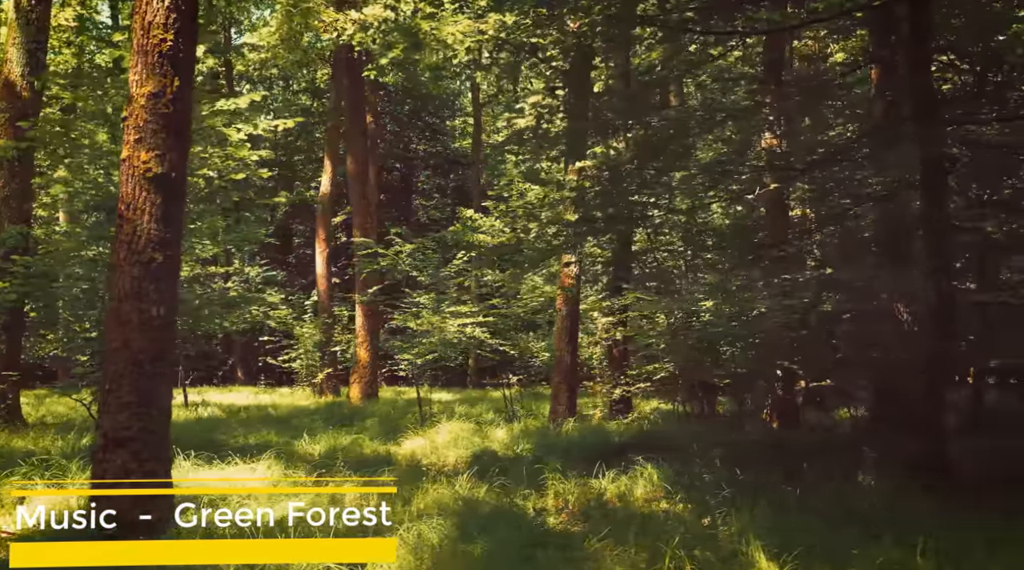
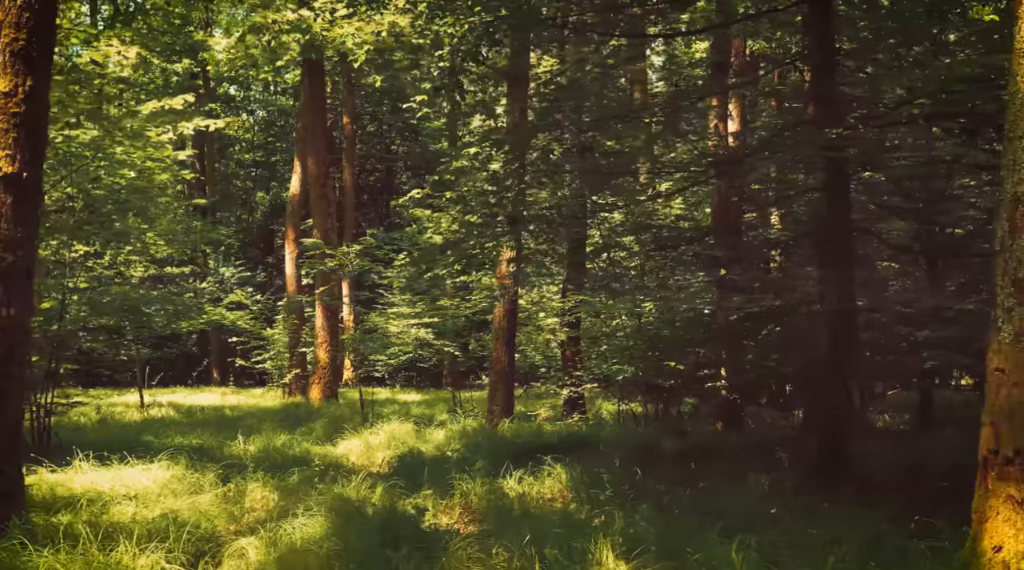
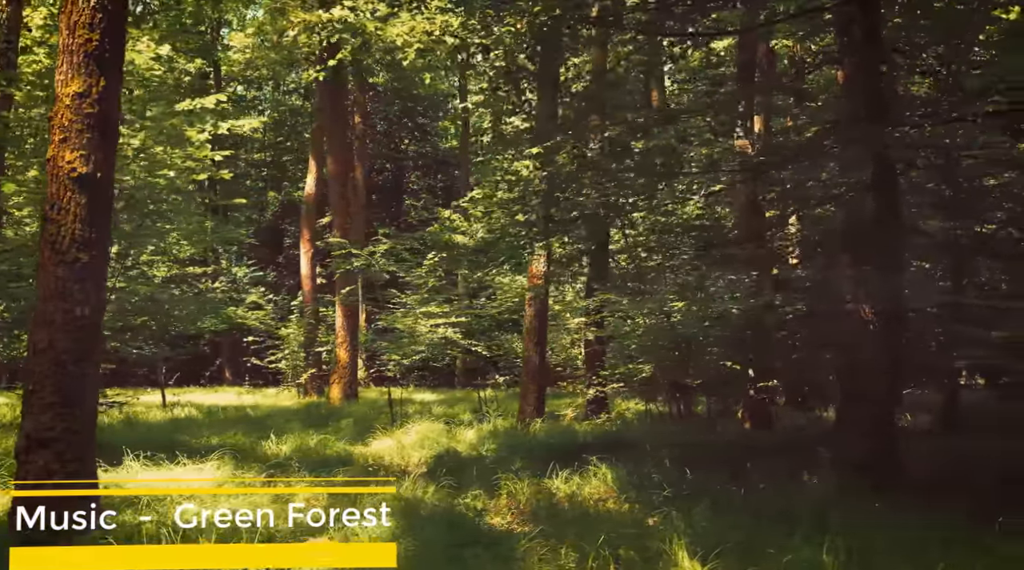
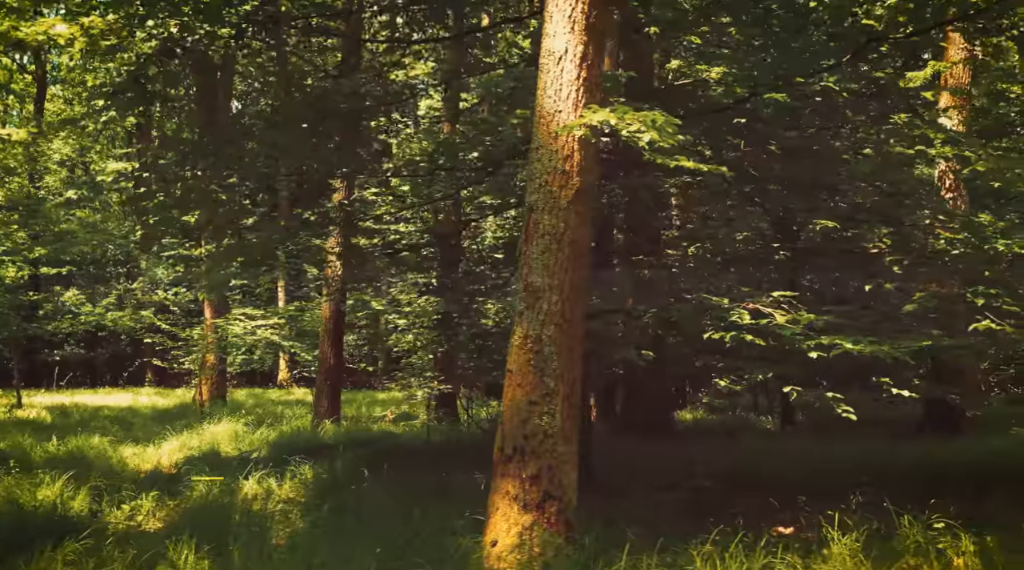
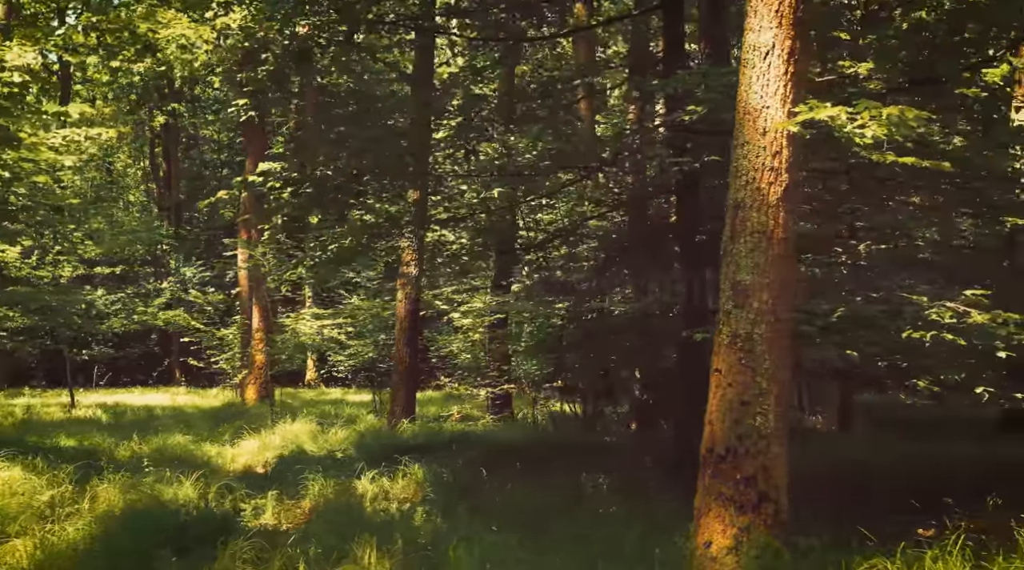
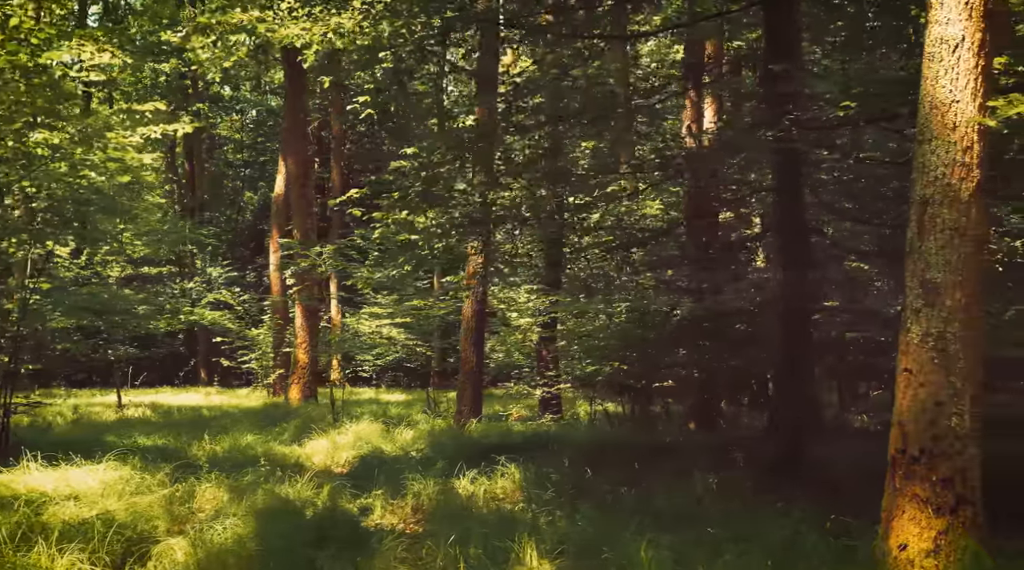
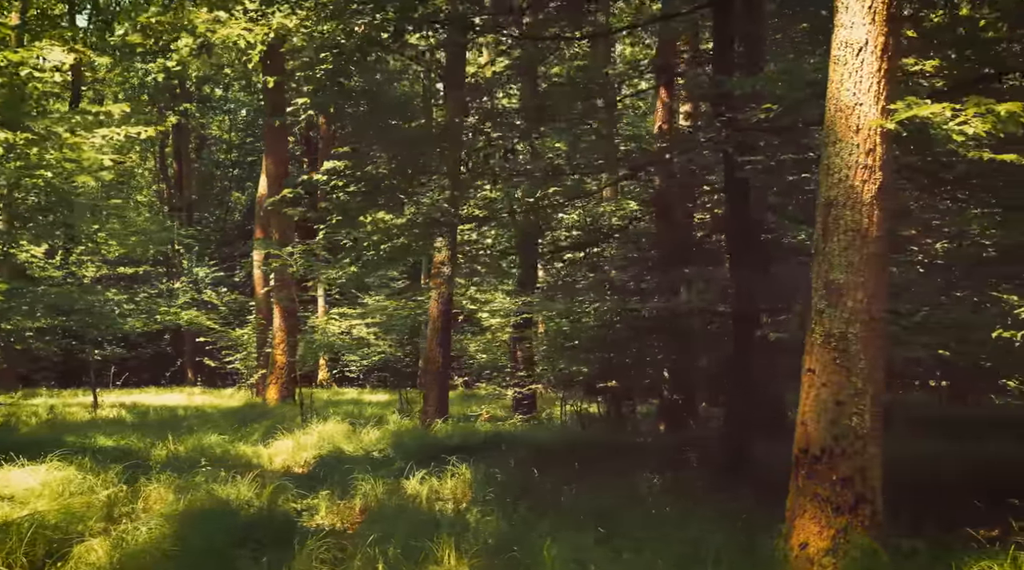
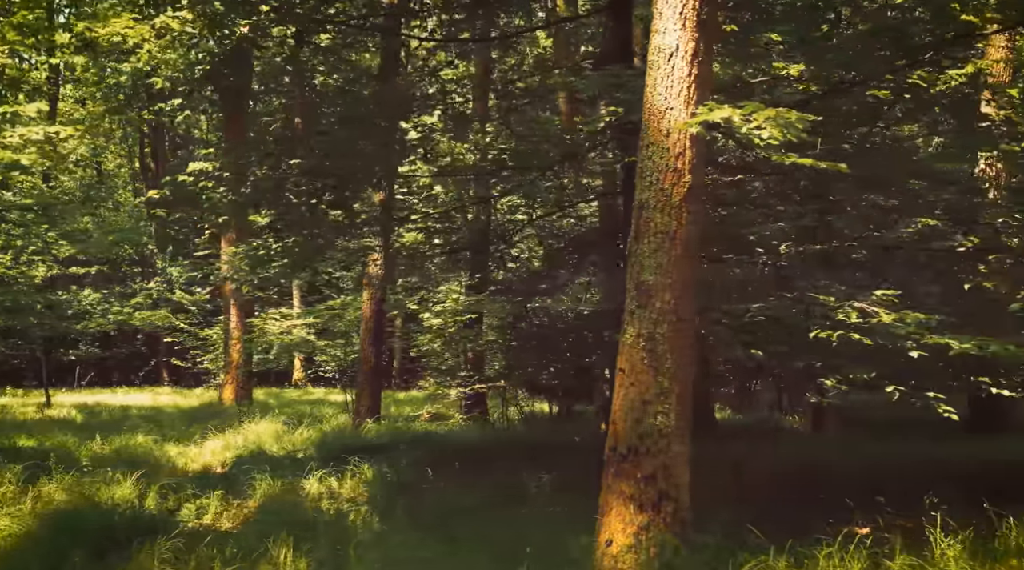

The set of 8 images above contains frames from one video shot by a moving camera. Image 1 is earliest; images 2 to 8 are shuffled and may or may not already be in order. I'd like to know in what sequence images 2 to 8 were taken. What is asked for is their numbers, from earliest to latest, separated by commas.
3, 2, 6, 7, 5, 8, 4
